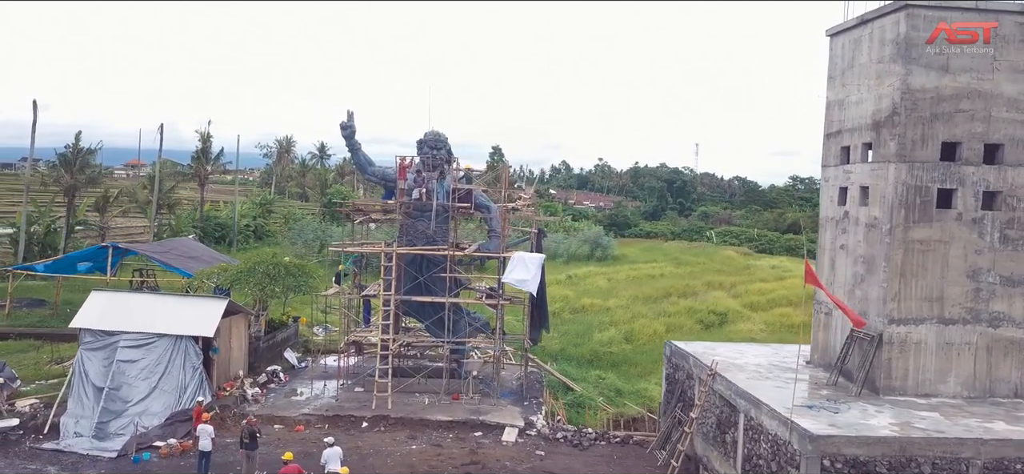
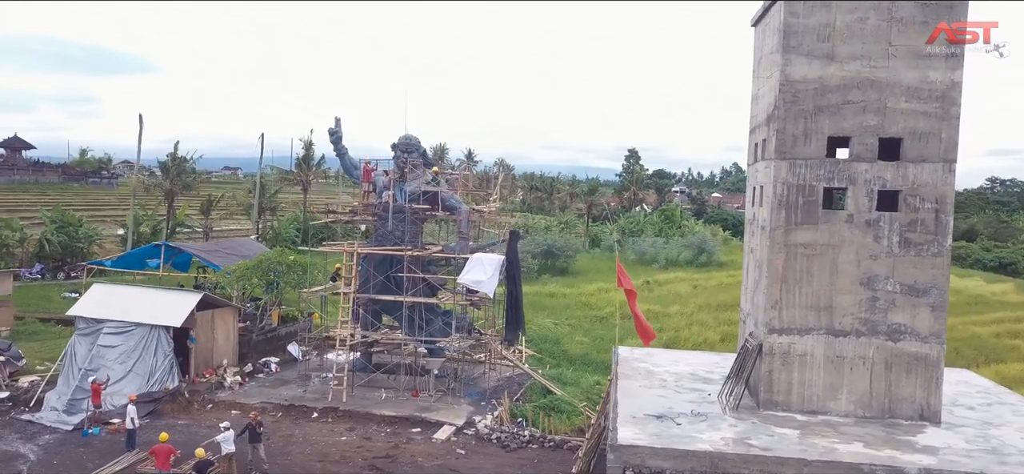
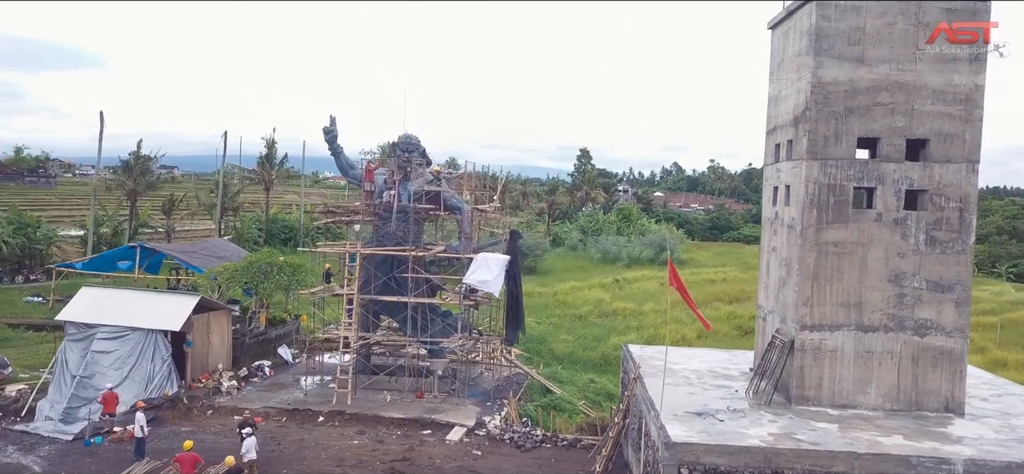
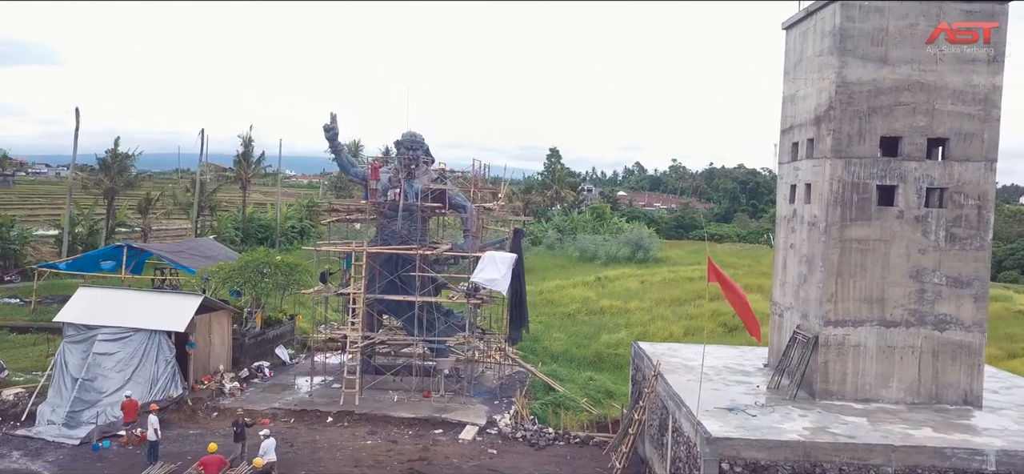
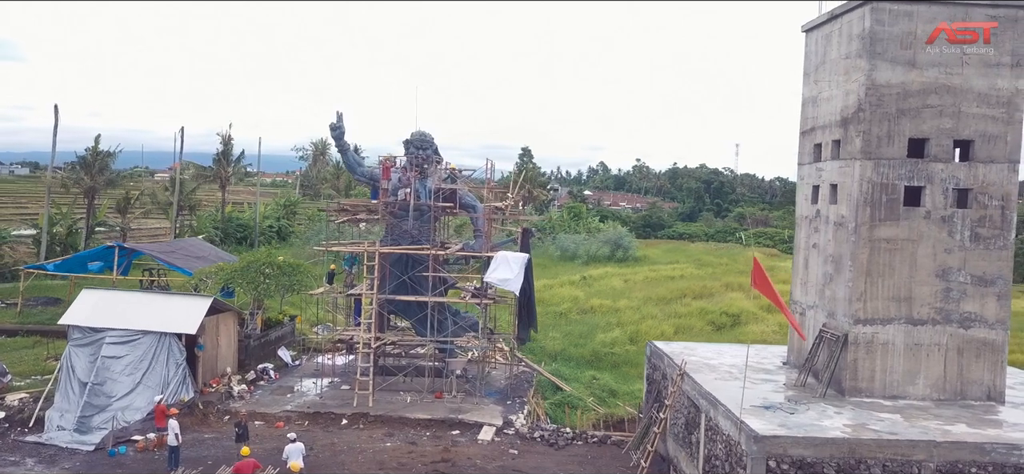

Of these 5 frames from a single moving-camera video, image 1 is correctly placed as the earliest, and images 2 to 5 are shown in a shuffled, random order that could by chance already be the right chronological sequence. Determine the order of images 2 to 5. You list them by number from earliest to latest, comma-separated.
5, 4, 3, 2
